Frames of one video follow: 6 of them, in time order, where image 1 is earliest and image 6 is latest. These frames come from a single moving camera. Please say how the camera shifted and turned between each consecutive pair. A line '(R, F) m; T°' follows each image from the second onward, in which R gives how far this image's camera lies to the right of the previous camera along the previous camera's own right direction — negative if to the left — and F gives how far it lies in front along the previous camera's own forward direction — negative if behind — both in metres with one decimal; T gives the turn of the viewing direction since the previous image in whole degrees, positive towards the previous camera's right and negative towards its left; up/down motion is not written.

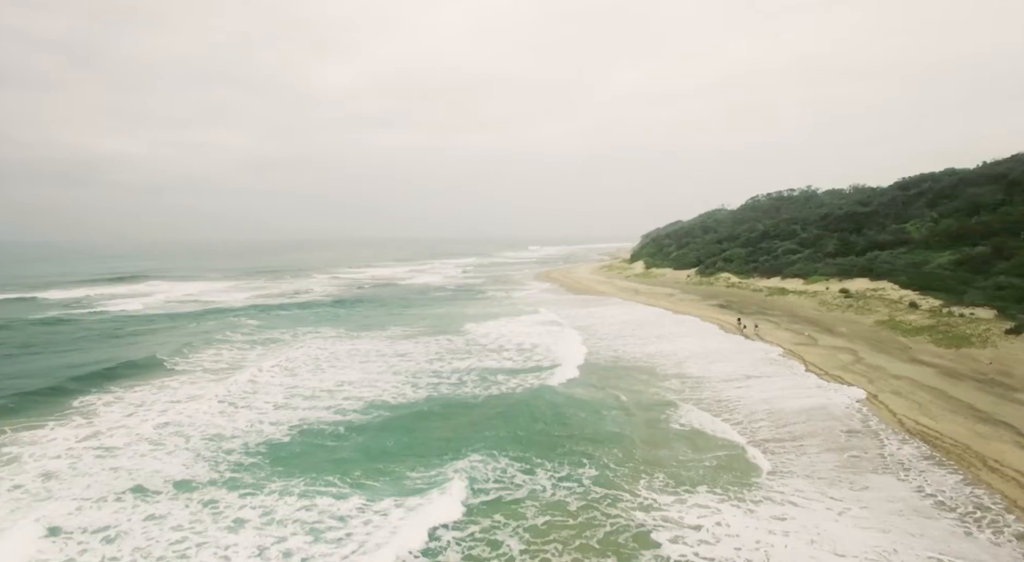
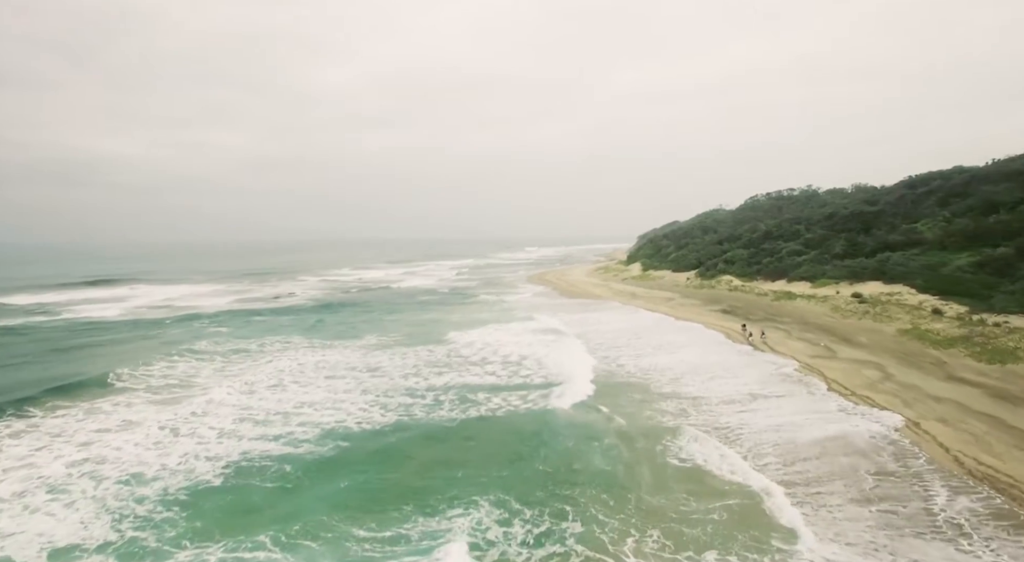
(+0.4, +2.1) m; 0°
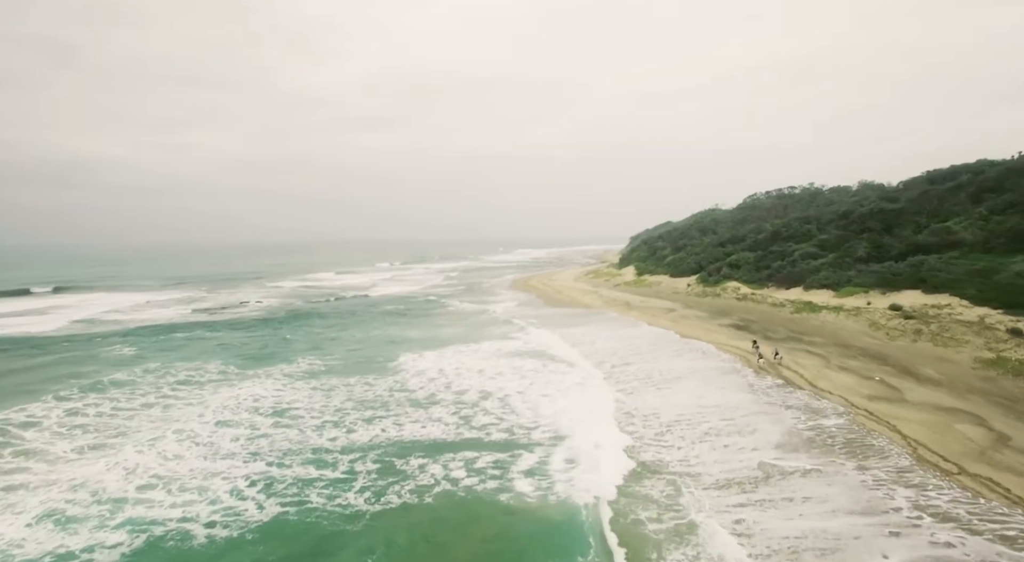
(+0.9, +5.0) m; +1°
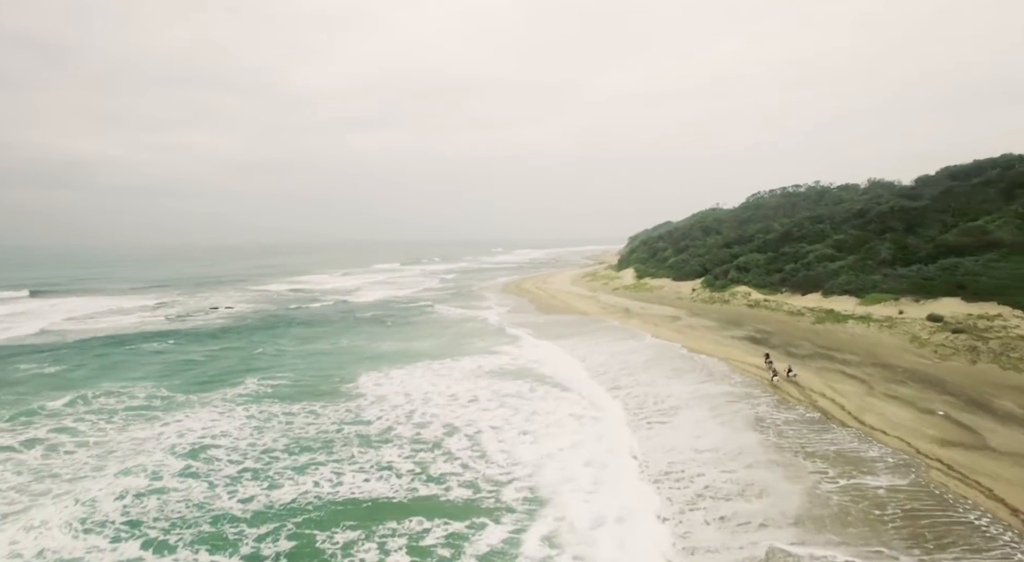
(+0.6, +3.1) m; 0°
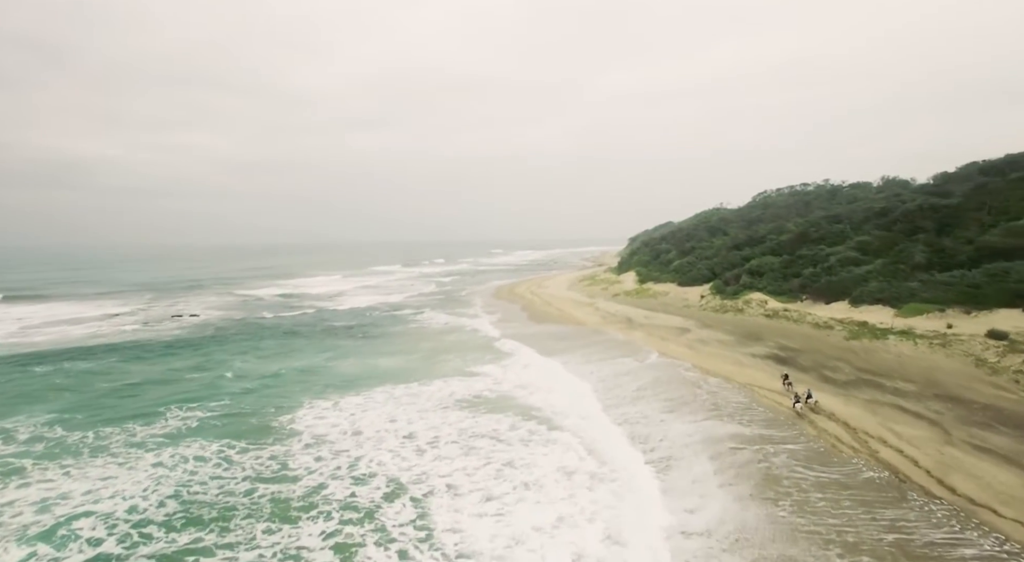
(+0.6, +3.3) m; 0°
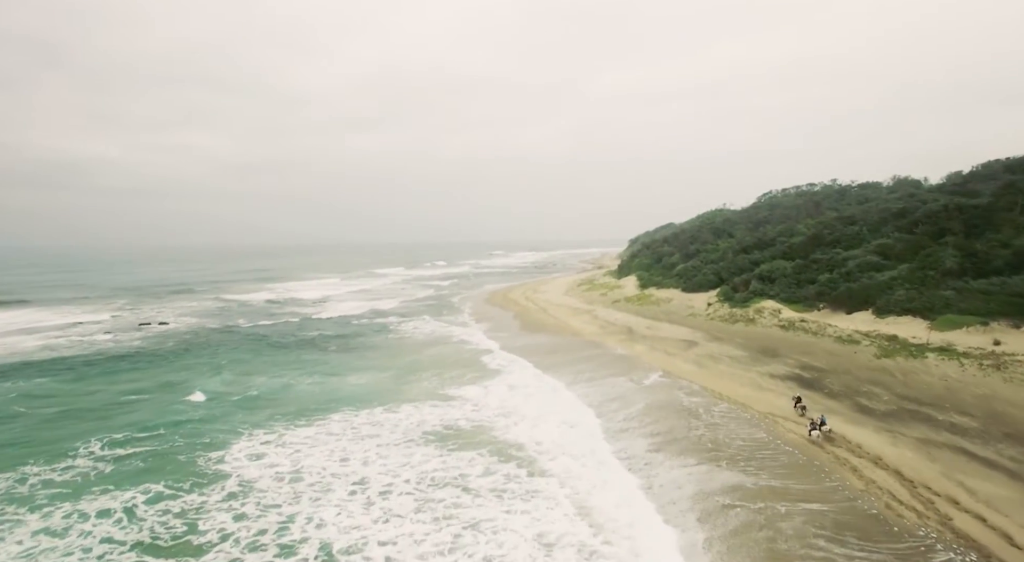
(+0.5, +2.5) m; 0°
